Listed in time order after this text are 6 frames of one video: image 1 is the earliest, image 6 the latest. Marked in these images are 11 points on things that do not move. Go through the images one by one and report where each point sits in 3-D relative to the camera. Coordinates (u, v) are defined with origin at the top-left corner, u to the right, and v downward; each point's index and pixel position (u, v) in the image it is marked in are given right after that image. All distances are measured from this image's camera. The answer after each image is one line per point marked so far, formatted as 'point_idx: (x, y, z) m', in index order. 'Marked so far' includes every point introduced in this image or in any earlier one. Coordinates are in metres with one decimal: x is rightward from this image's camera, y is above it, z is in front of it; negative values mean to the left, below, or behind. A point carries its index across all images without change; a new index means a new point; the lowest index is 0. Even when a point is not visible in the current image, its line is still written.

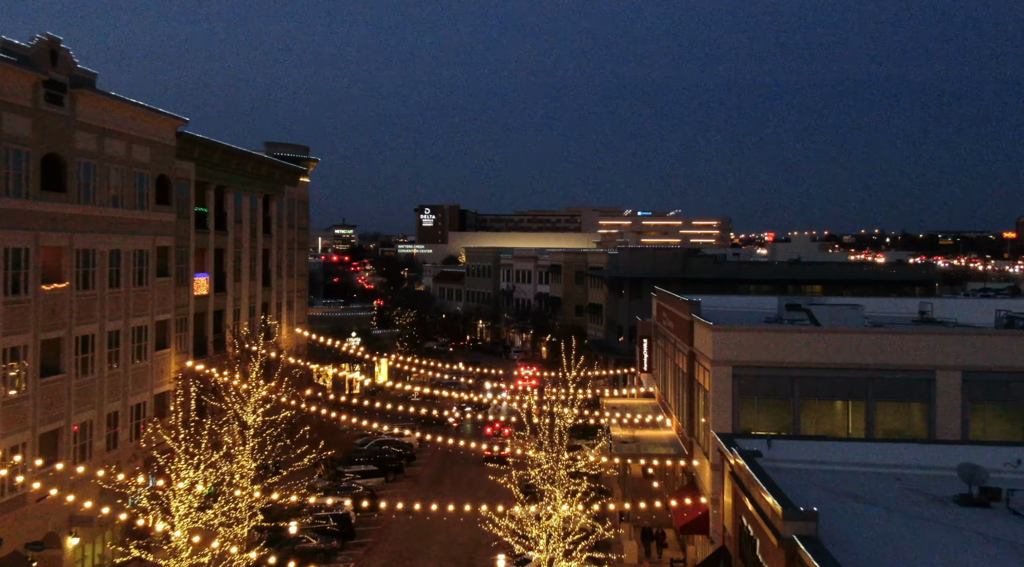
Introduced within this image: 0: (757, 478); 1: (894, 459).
0: (+4.1, -3.2, +16.9) m
1: (+7.3, -3.4, +19.4) m
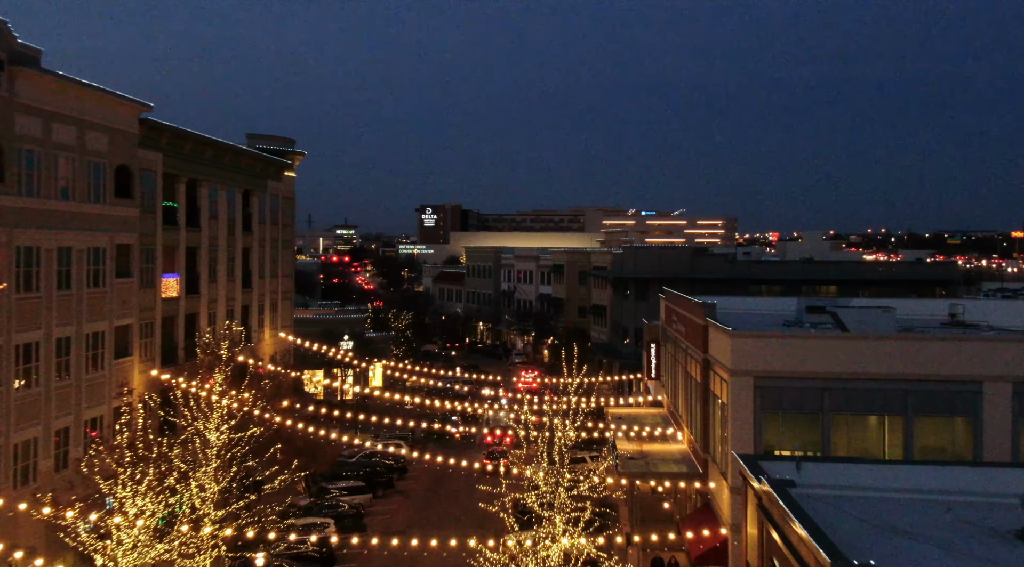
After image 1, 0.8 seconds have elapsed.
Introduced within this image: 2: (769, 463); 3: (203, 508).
0: (+4.0, -3.2, +14.4) m
1: (+7.2, -3.4, +16.9) m
2: (+4.5, -3.2, +18.0) m
3: (-5.6, -4.1, +18.5) m
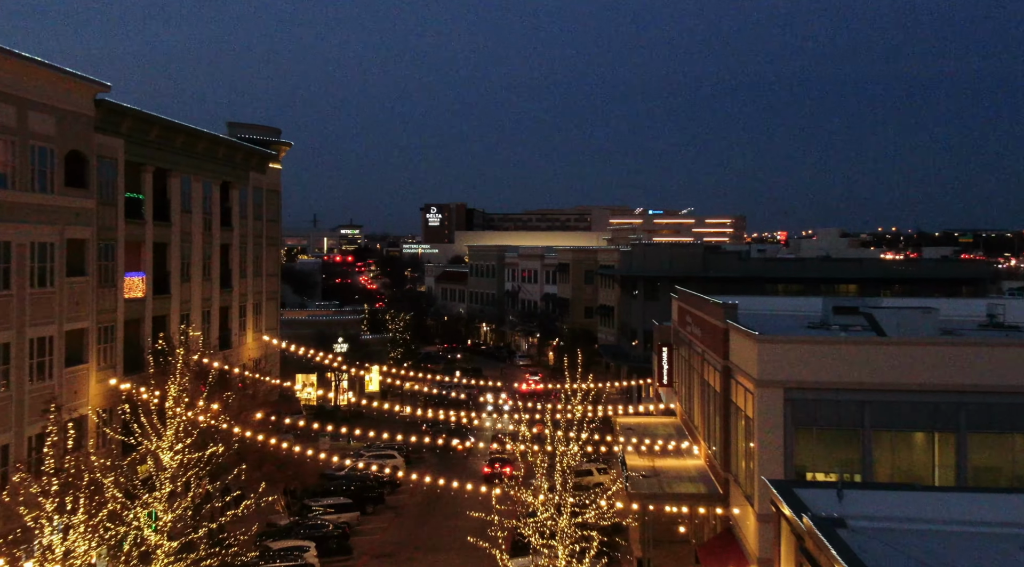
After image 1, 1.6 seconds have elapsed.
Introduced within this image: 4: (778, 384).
0: (+3.8, -3.2, +11.9) m
1: (+7.1, -3.3, +14.4) m
2: (+4.4, -3.1, +15.4) m
3: (-5.7, -4.1, +16.0) m
4: (+4.7, -1.8, +18.1) m
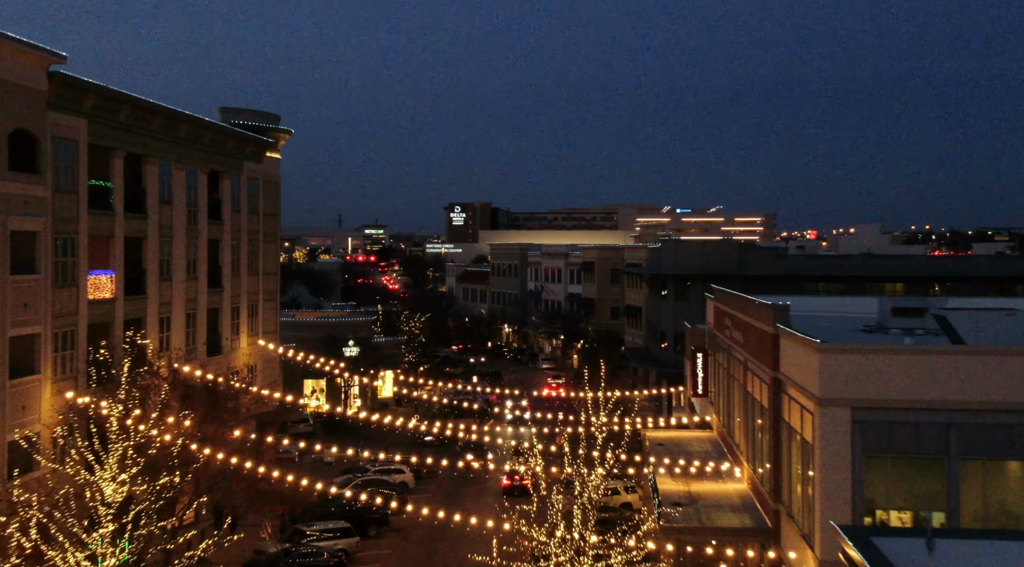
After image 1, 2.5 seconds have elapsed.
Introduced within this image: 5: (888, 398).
0: (+3.8, -3.2, +8.8) m
1: (+7.1, -3.3, +11.2) m
2: (+4.5, -3.1, +12.3) m
3: (-5.6, -4.0, +13.2) m
4: (+4.9, -1.7, +15.0) m
5: (+5.6, -1.7, +15.0) m
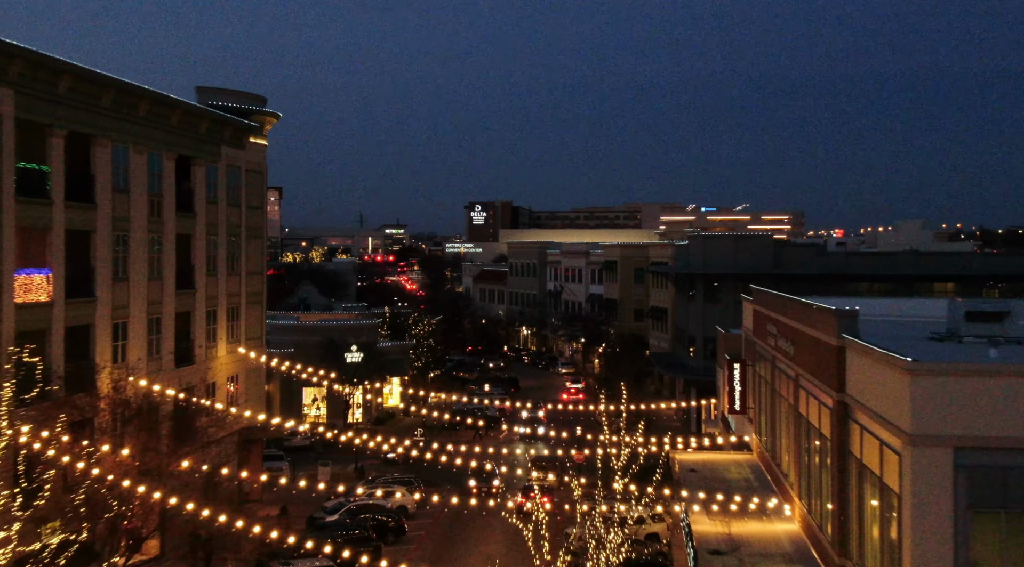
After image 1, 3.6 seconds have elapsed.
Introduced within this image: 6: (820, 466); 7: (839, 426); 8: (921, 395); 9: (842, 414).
0: (+3.6, -3.2, +5.2) m
1: (+7.0, -3.3, +7.5) m
2: (+4.4, -3.1, +8.8) m
3: (-5.7, -4.1, +9.9) m
4: (+4.8, -1.7, +11.4) m
5: (+5.5, -1.7, +11.4) m
6: (+4.9, -2.9, +16.4) m
7: (+4.7, -2.1, +14.7) m
8: (+4.6, -1.2, +11.5) m
9: (+4.7, -1.9, +14.7) m
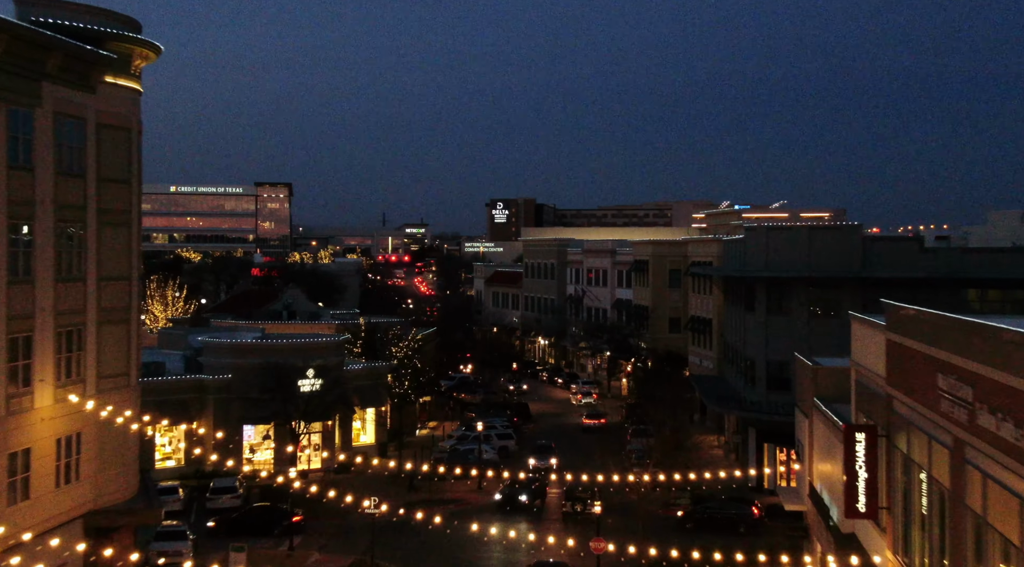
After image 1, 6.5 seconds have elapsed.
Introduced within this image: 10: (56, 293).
0: (+2.7, -3.3, -4.5) m
1: (+6.1, -3.5, -2.3) m
2: (+3.5, -3.3, -1.0) m
3: (-6.6, -4.2, +0.4) m
4: (+4.0, -1.9, +1.6) m
5: (+4.7, -1.9, +1.6) m
6: (+4.3, -3.1, +6.6) m
7: (+4.0, -2.2, +5.0) m
8: (+3.8, -1.4, +1.7) m
9: (+4.1, -2.1, +4.9) m
10: (-8.1, -0.1, +17.9) m
